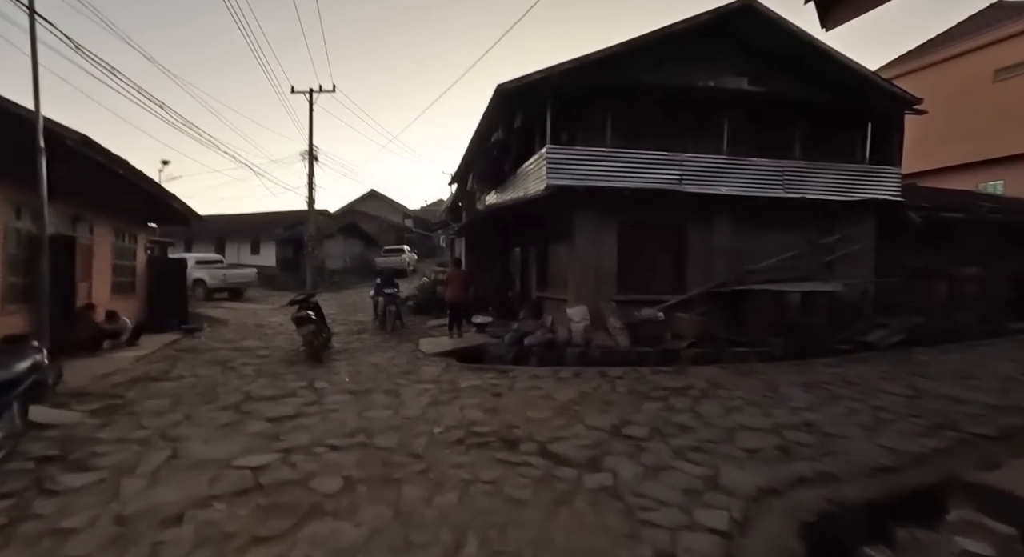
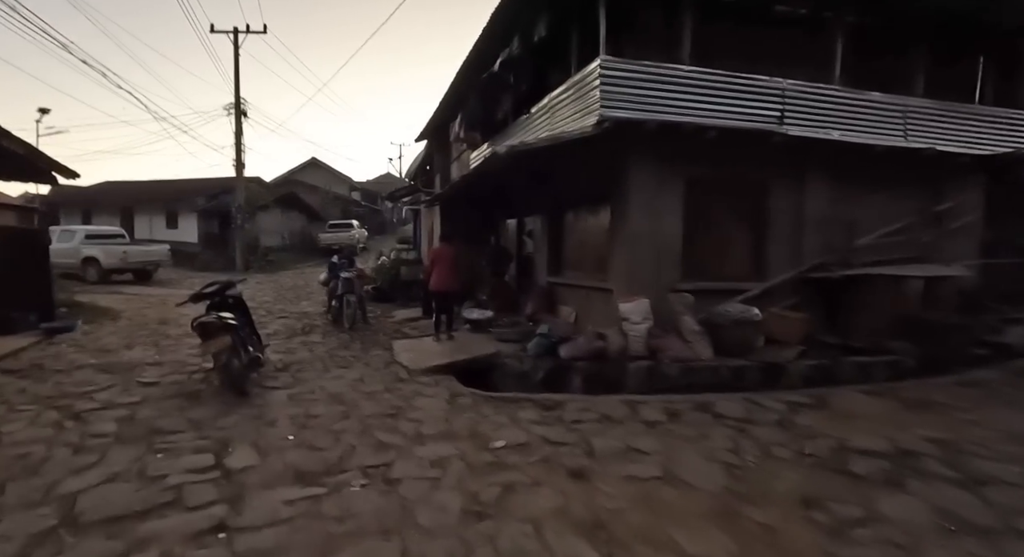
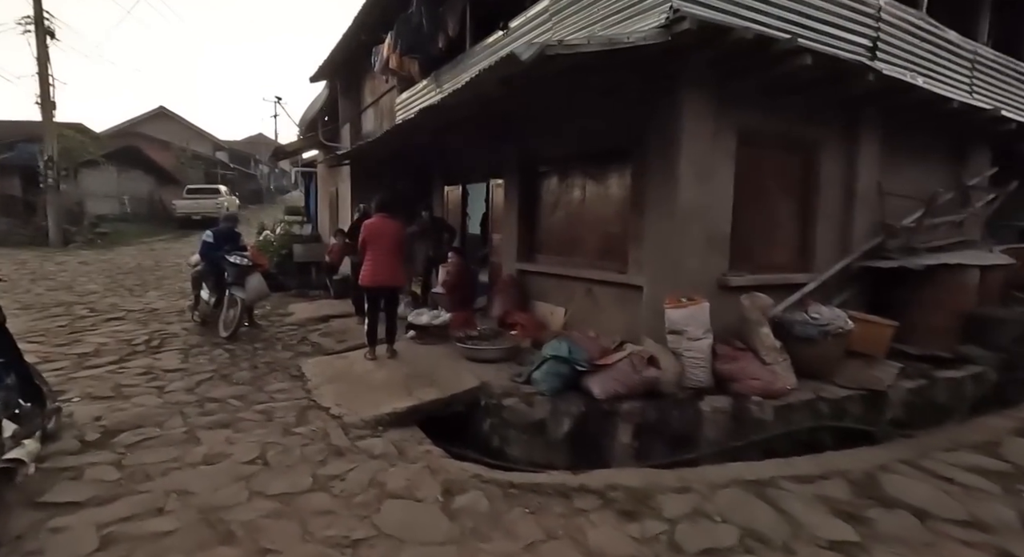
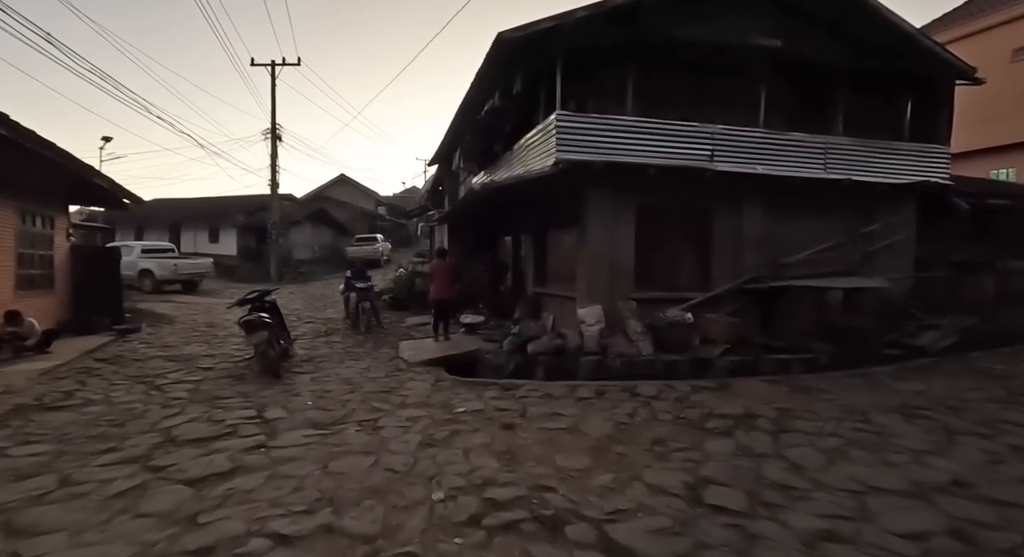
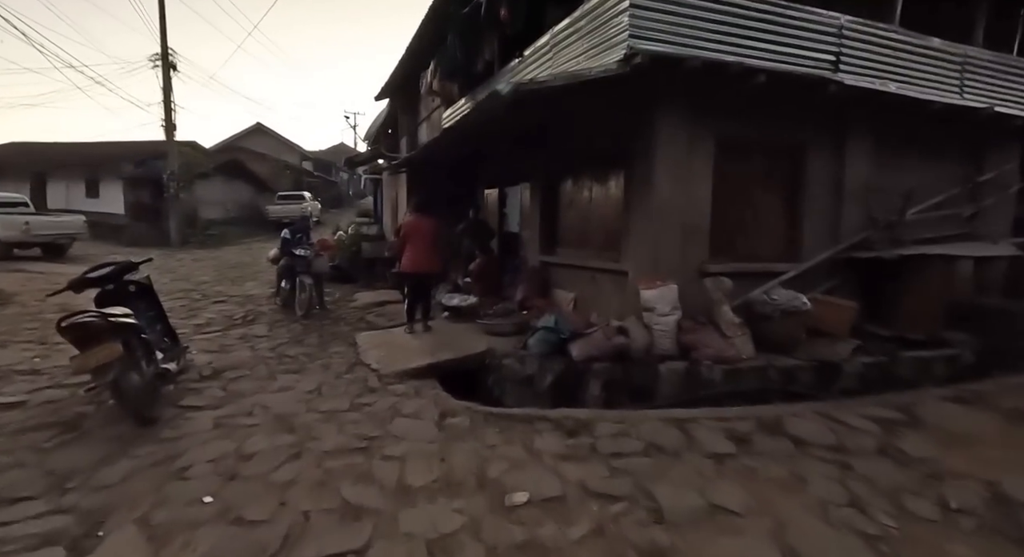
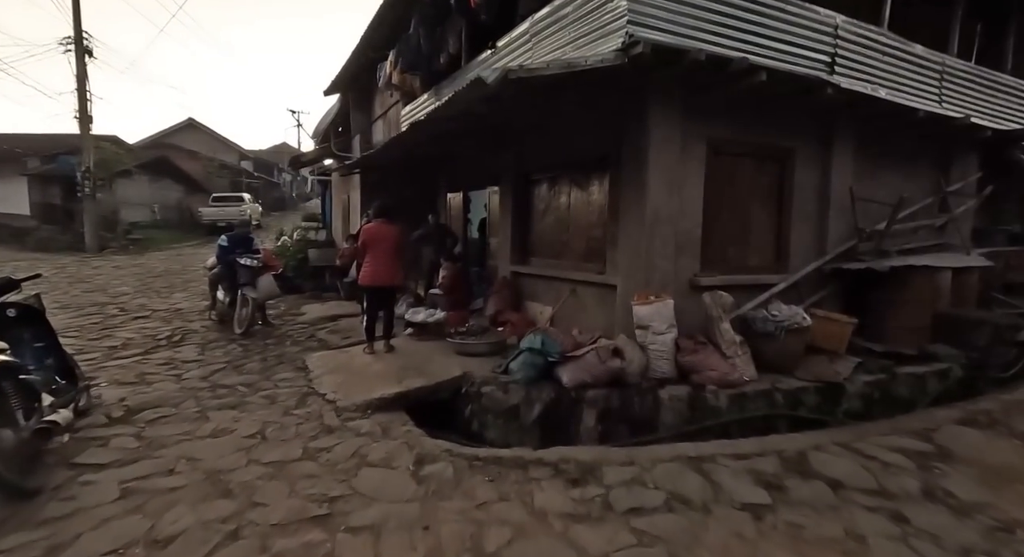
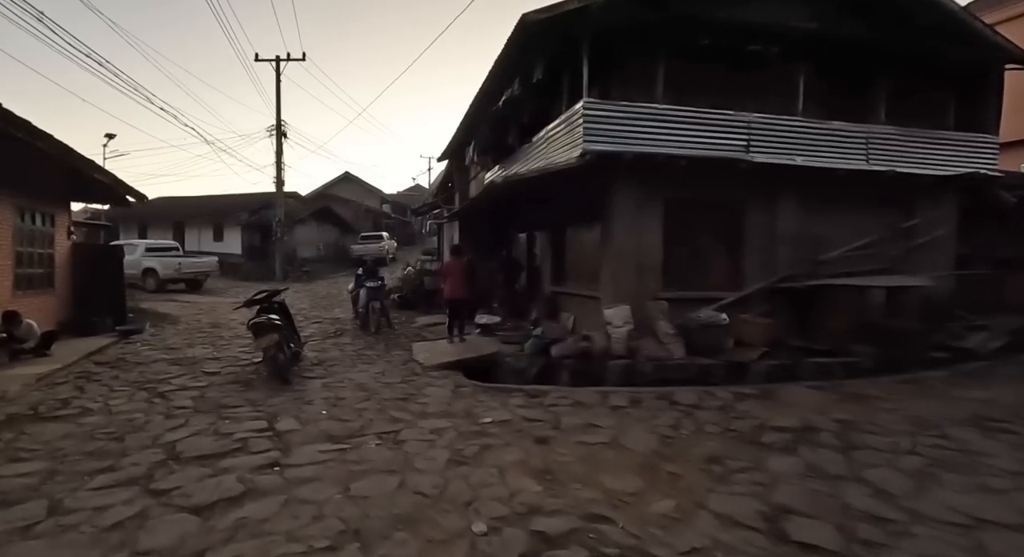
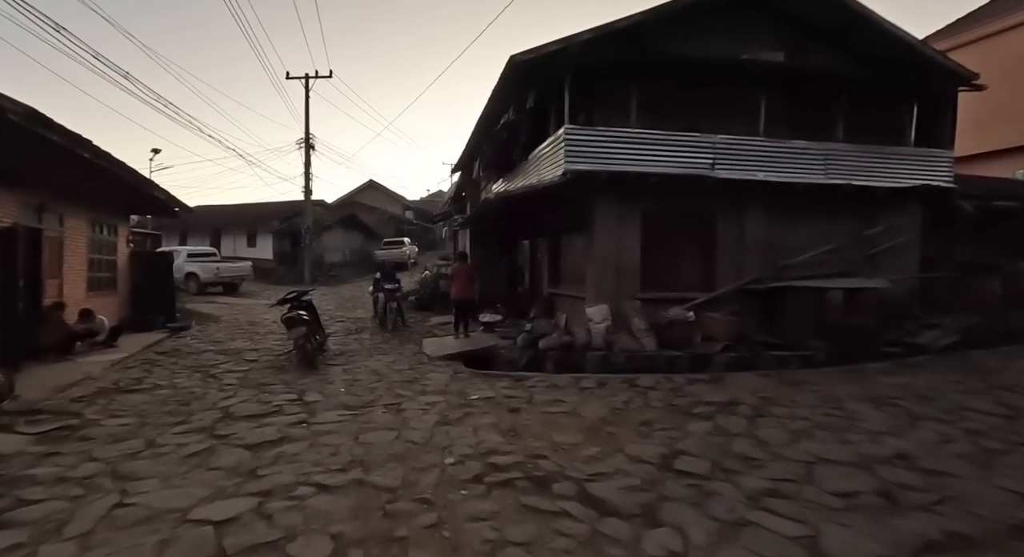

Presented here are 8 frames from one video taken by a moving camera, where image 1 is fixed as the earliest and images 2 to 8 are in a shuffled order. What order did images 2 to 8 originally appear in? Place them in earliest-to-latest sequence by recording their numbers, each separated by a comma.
8, 4, 7, 2, 5, 6, 3
